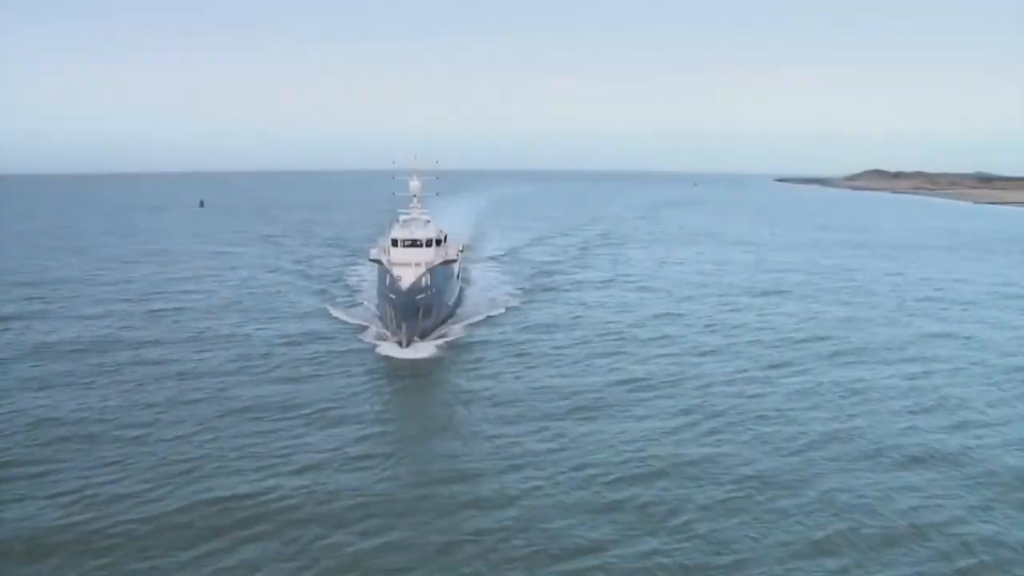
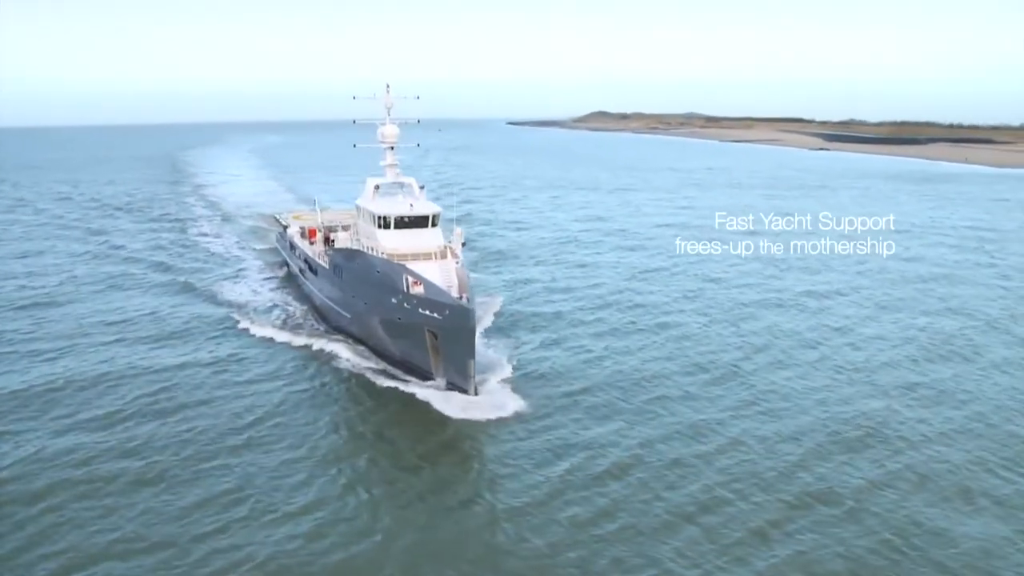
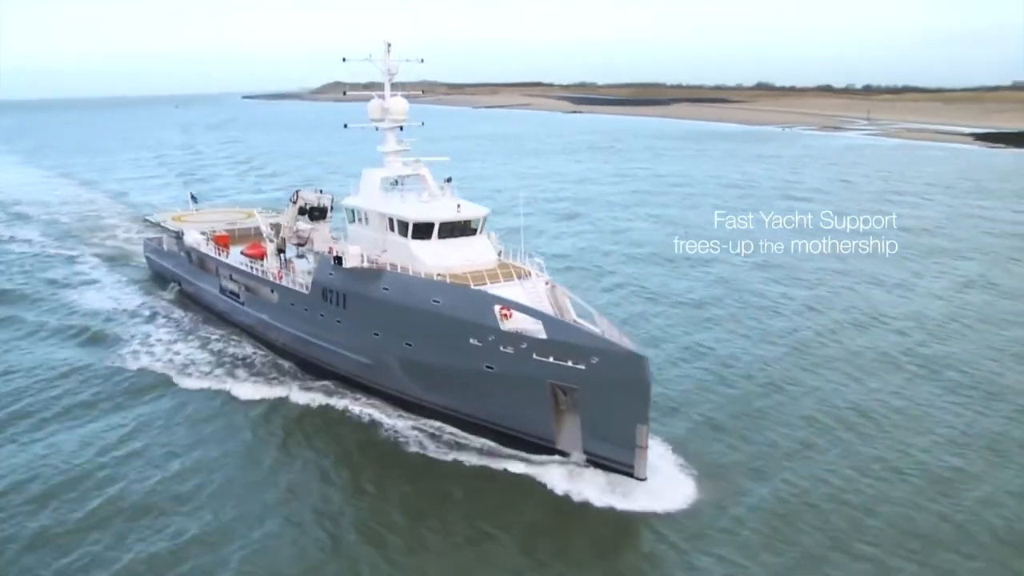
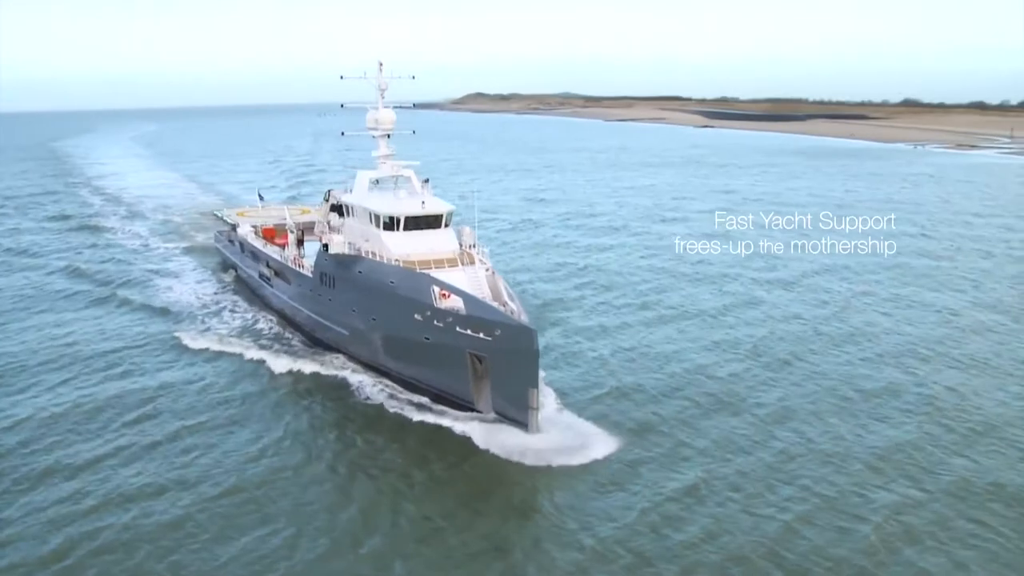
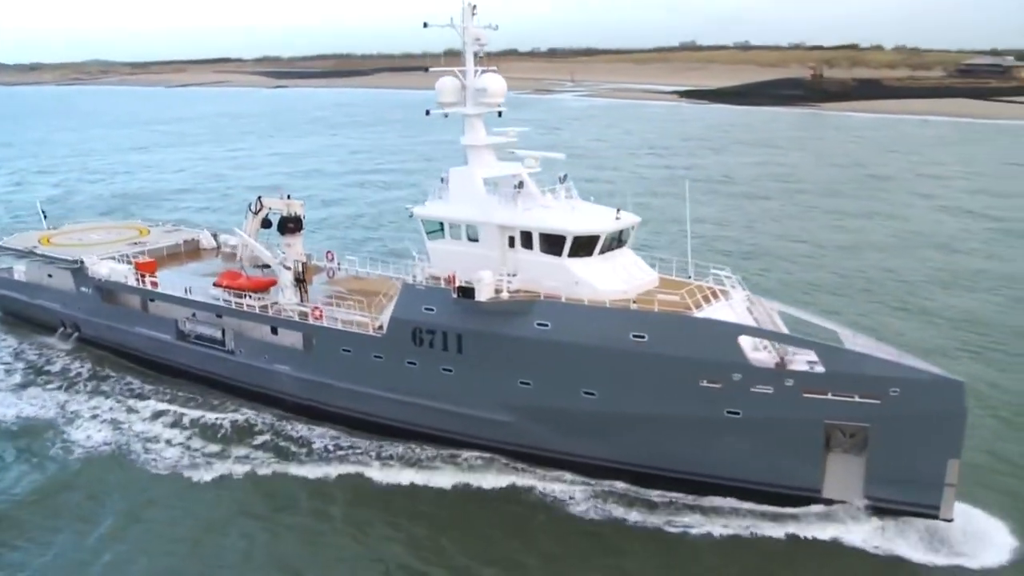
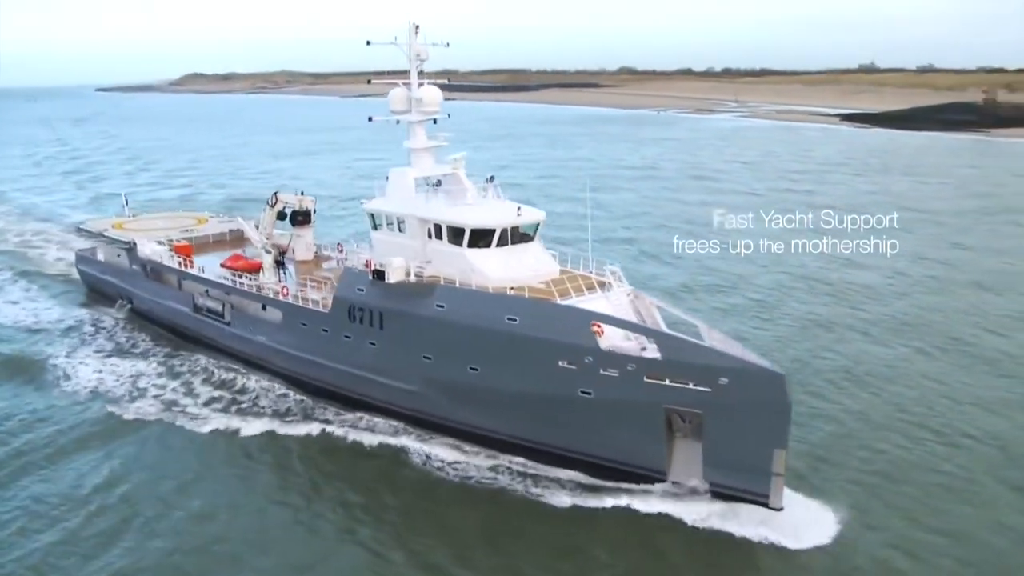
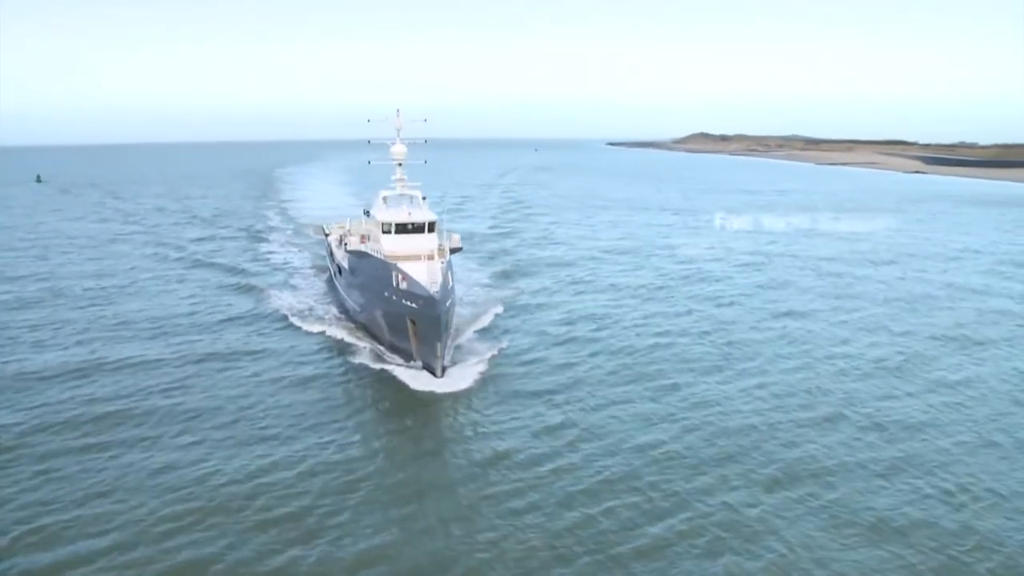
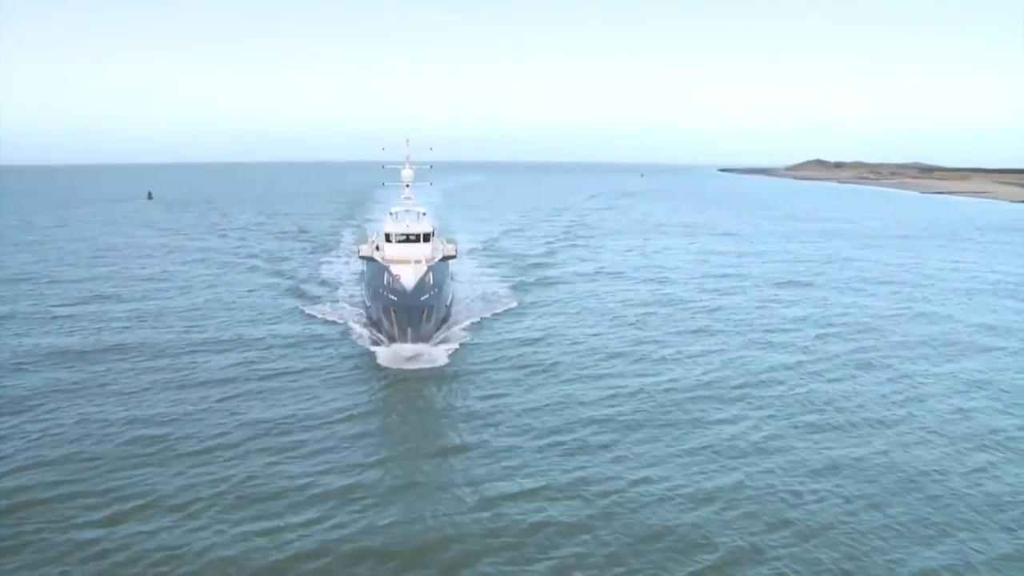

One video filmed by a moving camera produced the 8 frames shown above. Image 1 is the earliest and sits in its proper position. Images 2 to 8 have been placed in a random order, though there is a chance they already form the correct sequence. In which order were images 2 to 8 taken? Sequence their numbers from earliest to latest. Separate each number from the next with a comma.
8, 7, 2, 4, 3, 6, 5
